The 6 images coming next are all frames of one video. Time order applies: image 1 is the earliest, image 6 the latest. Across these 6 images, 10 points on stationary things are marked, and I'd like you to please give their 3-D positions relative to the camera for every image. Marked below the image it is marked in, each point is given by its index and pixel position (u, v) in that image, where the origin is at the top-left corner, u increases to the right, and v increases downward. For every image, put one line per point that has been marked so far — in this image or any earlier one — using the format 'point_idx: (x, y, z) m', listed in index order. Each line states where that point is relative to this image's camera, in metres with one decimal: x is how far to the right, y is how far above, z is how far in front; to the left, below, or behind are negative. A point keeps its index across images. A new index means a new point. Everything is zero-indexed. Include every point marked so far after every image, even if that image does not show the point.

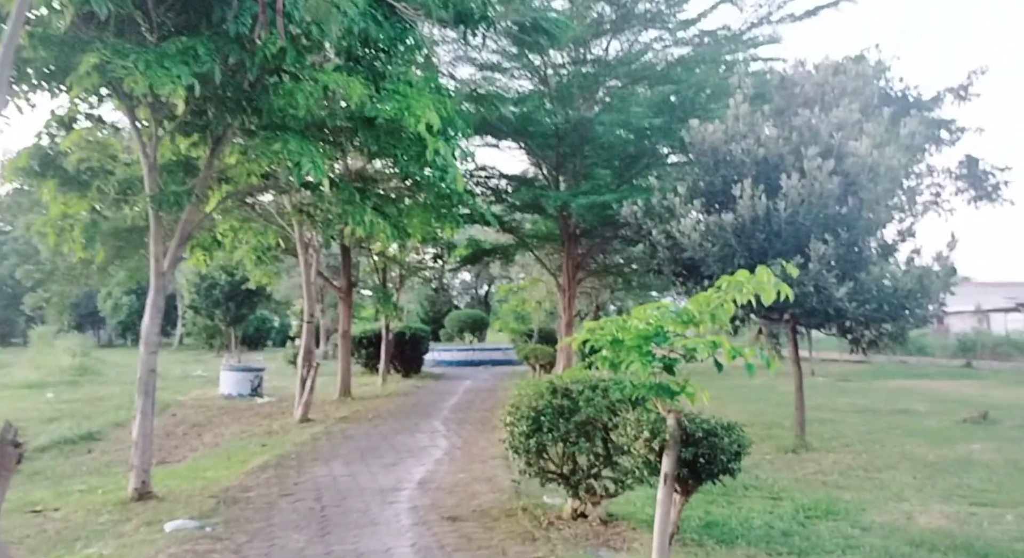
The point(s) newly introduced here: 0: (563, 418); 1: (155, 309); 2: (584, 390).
0: (+0.4, -1.0, +6.3) m
1: (-3.1, -0.2, +7.7) m
2: (+0.5, -0.8, +6.4) m
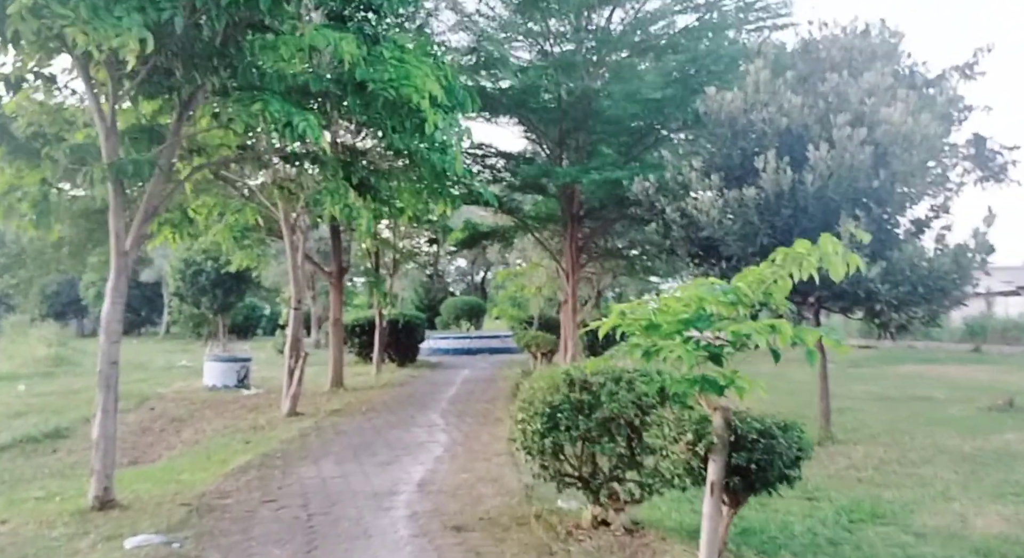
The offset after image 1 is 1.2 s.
0: (+0.4, -0.9, +5.5) m
1: (-3.1, -0.1, +6.9) m
2: (+0.6, -0.6, +5.6) m
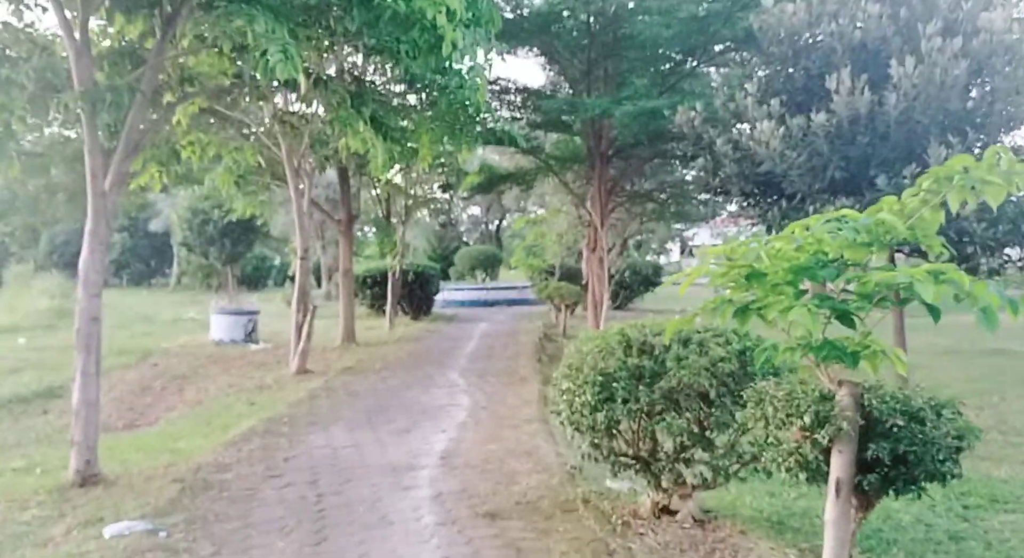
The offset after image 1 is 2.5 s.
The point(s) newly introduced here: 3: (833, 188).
0: (+0.7, -0.6, +4.6) m
1: (-2.8, +0.3, +5.9) m
2: (+0.8, -0.3, +4.6) m
3: (+3.0, +0.9, +8.1) m
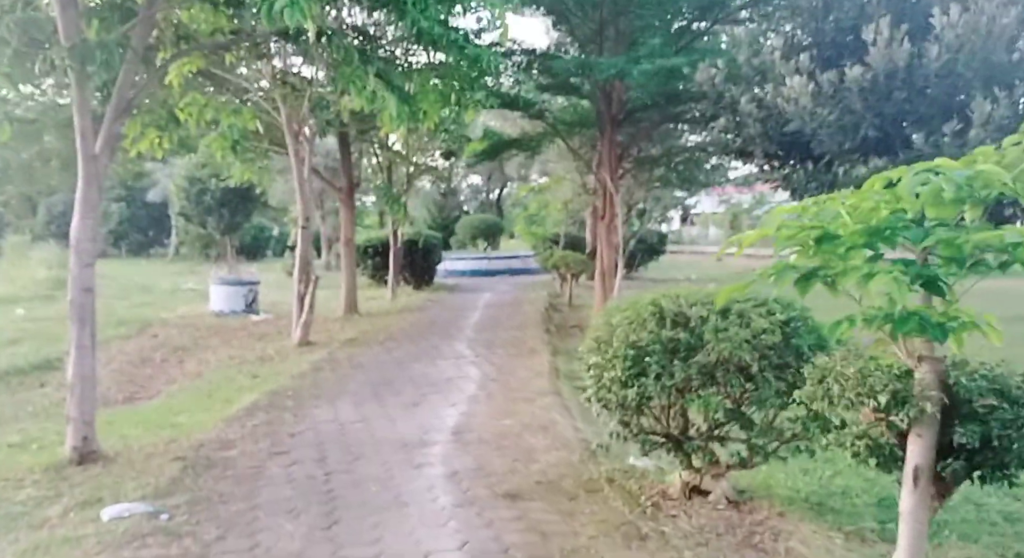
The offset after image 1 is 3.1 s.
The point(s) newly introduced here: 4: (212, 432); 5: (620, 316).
0: (+0.8, -0.4, +4.3) m
1: (-2.7, +0.5, +5.6) m
2: (+0.9, -0.2, +4.3) m
3: (+3.1, +1.1, +7.8) m
4: (-2.1, -1.1, +6.2) m
5: (+0.6, -0.2, +4.6) m
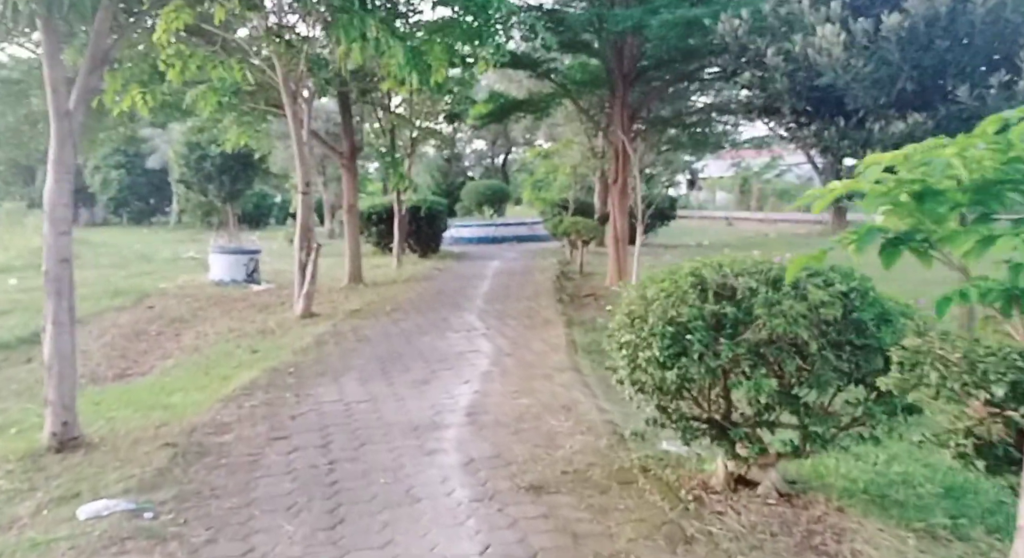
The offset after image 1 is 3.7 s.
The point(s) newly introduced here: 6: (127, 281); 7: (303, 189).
0: (+0.9, -0.3, +3.8) m
1: (-2.6, +0.7, +5.1) m
2: (+1.1, 0.0, +3.8) m
3: (+3.2, +1.4, +7.2) m
4: (-2.0, -0.9, +5.7) m
5: (+0.7, 0.0, +4.1) m
6: (-6.8, 0.0, +15.5) m
7: (-2.6, +1.1, +10.9) m
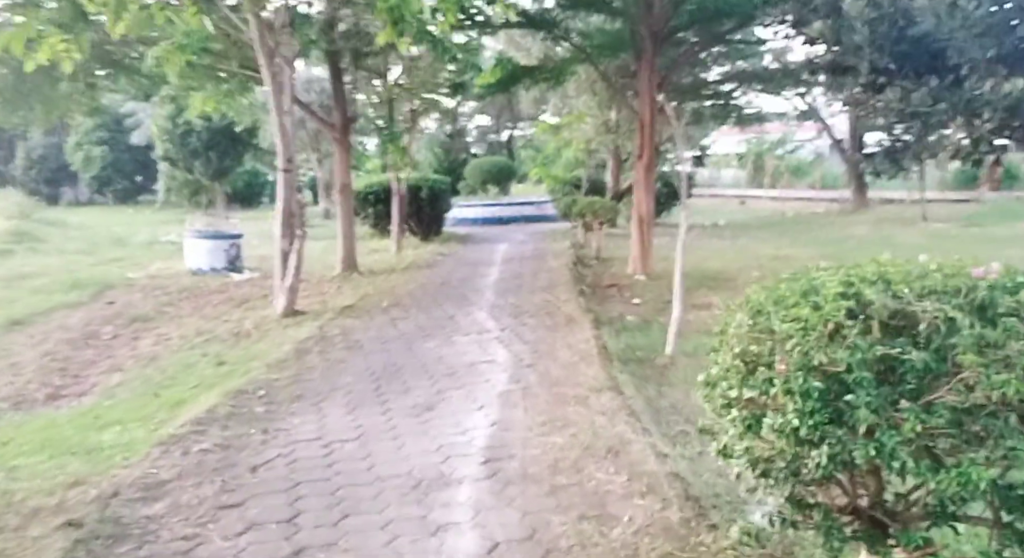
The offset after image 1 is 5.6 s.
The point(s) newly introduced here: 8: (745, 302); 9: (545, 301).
0: (+1.1, -0.3, +2.4) m
1: (-2.4, +0.6, +3.7) m
2: (+1.2, -0.1, +2.4) m
3: (+3.3, +1.4, +5.8) m
4: (-1.8, -0.9, +4.3) m
5: (+0.8, -0.1, +2.7) m
6: (-6.6, +0.1, +14.1) m
7: (-2.4, +1.2, +9.4) m
8: (+0.8, -0.1, +3.0) m
9: (+0.4, -0.2, +9.9) m
